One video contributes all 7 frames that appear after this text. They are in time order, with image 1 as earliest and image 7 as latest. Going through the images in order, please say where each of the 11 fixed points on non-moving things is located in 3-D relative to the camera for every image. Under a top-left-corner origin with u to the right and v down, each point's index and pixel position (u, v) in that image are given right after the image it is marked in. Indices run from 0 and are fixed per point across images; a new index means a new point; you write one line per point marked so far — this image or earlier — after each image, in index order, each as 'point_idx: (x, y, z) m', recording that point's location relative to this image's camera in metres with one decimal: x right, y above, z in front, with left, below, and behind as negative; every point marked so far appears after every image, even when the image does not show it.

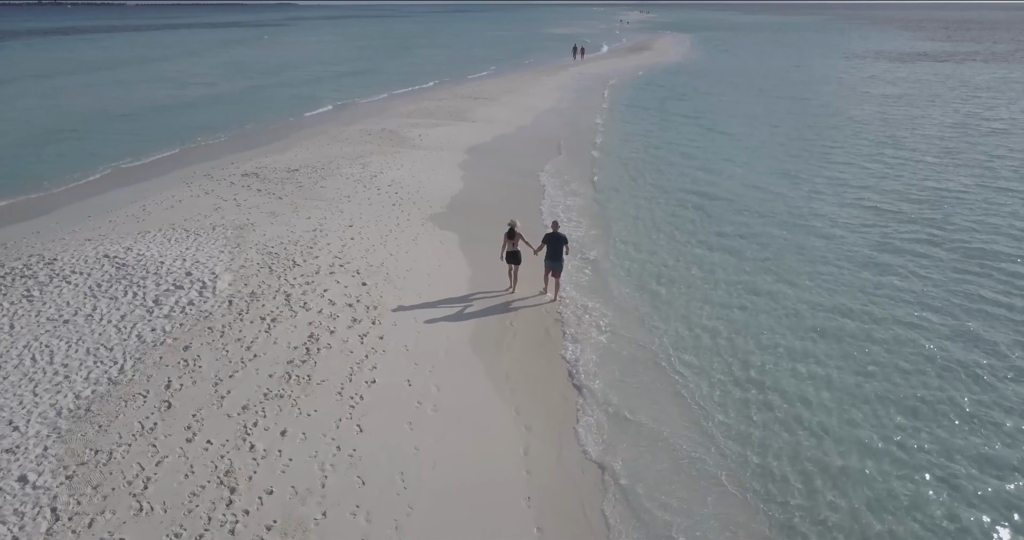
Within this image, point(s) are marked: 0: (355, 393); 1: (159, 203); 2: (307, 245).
0: (-1.7, -1.3, +8.2) m
1: (-7.0, +1.3, +14.9) m
2: (-3.4, +0.4, +12.5) m
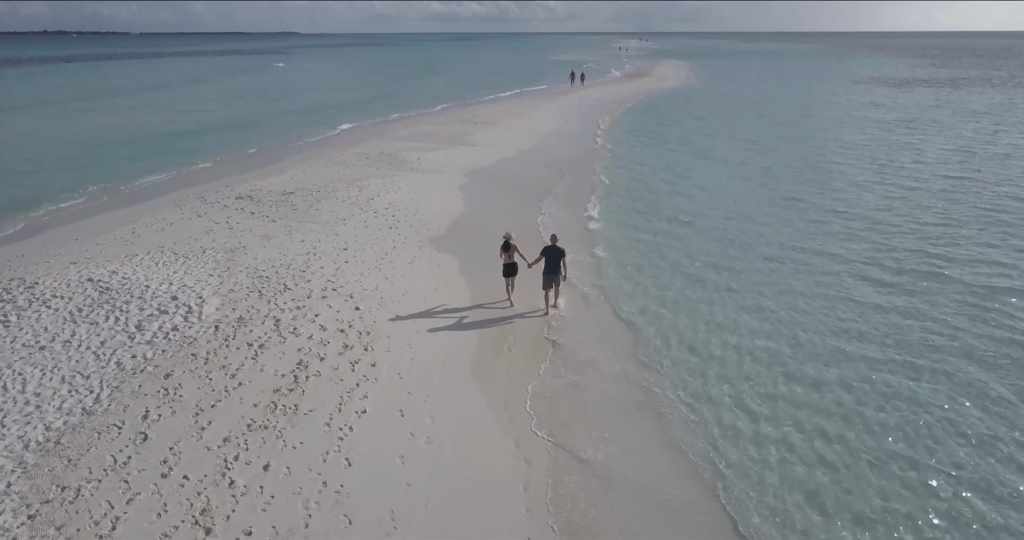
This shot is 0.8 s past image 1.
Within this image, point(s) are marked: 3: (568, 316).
0: (-1.7, -1.6, +7.8) m
1: (-7.0, +0.9, +14.5) m
2: (-3.4, 0.0, +12.1) m
3: (+0.8, -0.6, +11.8) m
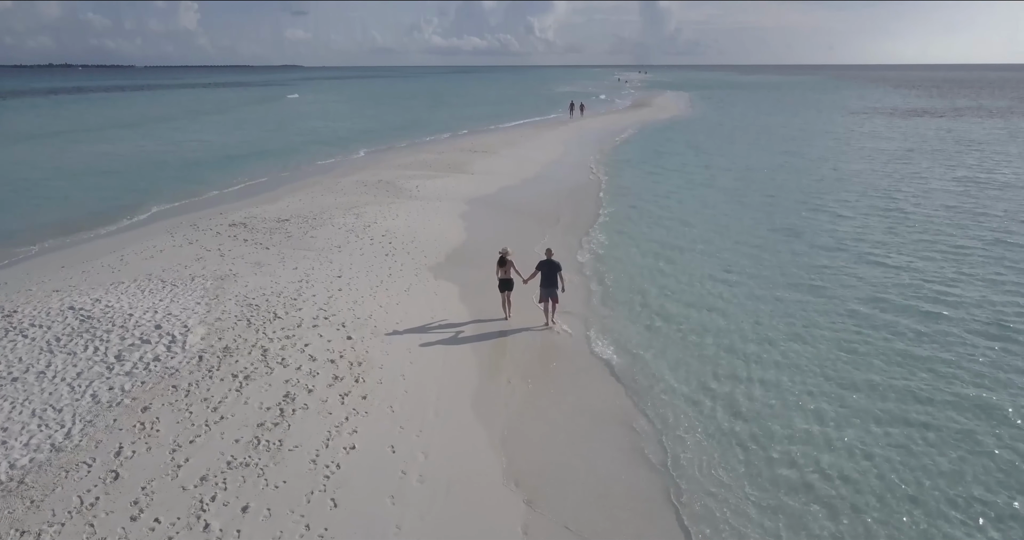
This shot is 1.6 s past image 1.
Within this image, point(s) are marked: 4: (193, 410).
0: (-1.7, -1.8, +7.3) m
1: (-7.0, +0.3, +14.1) m
2: (-3.4, -0.4, +11.6) m
3: (+0.8, -1.0, +11.4) m
4: (-3.3, -1.5, +7.9) m
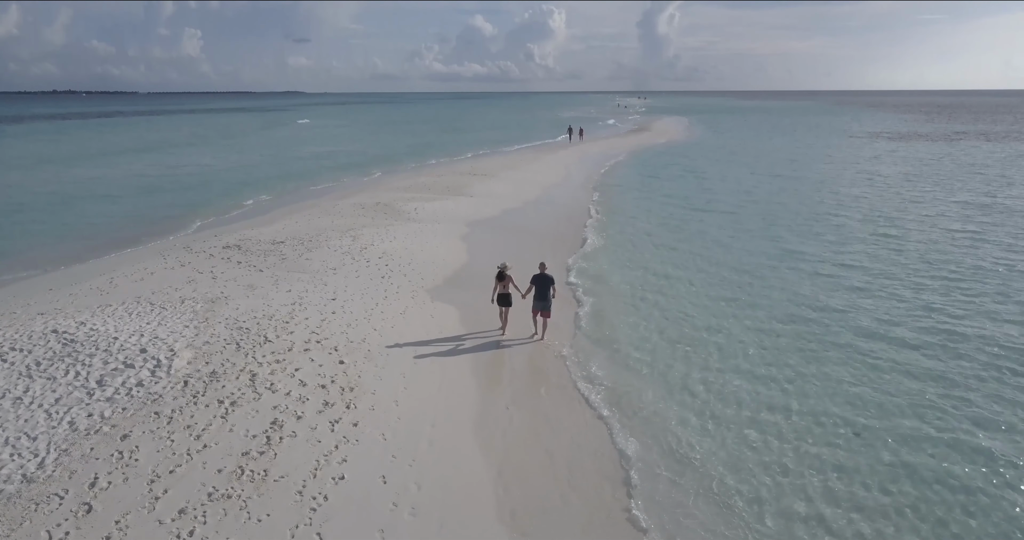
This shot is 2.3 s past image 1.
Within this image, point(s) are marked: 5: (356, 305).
0: (-1.8, -2.0, +6.9) m
1: (-7.0, -0.1, +13.8) m
2: (-3.4, -0.8, +11.3) m
3: (+0.8, -1.3, +11.0) m
4: (-3.4, -1.7, +7.5) m
5: (-2.6, -0.6, +12.5) m
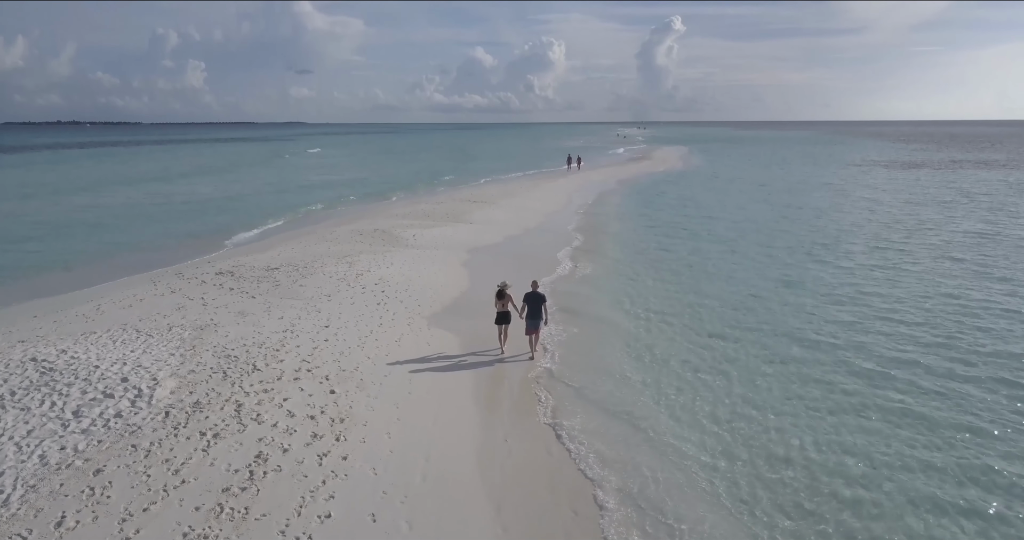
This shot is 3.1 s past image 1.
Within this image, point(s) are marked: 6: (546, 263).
0: (-1.8, -2.2, +6.4) m
1: (-7.1, -0.6, +13.4) m
2: (-3.5, -1.1, +10.9) m
3: (+0.8, -1.7, +10.6) m
4: (-3.4, -1.9, +7.1) m
5: (-2.6, -1.0, +12.1) m
6: (+0.9, +0.1, +19.0) m
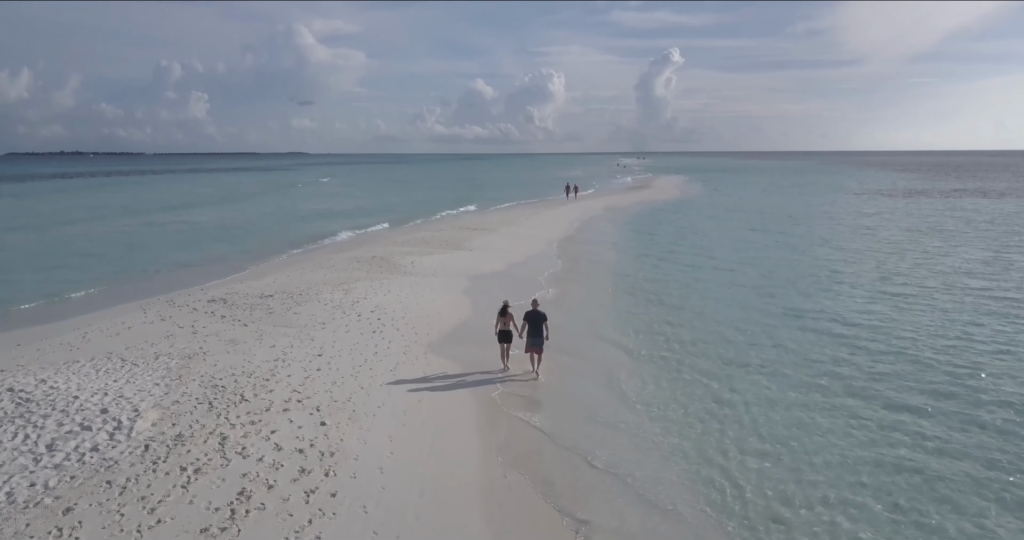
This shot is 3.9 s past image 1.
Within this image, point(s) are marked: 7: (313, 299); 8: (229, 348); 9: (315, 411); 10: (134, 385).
0: (-1.8, -2.4, +6.0) m
1: (-7.1, -1.0, +13.0) m
2: (-3.5, -1.5, +10.4) m
3: (+0.8, -2.0, +10.1) m
4: (-3.4, -2.1, +6.6) m
5: (-2.6, -1.4, +11.7) m
6: (+0.9, -0.5, +18.6) m
7: (-4.2, -0.6, +15.9) m
8: (-4.5, -1.2, +12.0) m
9: (-2.5, -1.7, +9.4) m
10: (-4.9, -1.5, +9.8) m
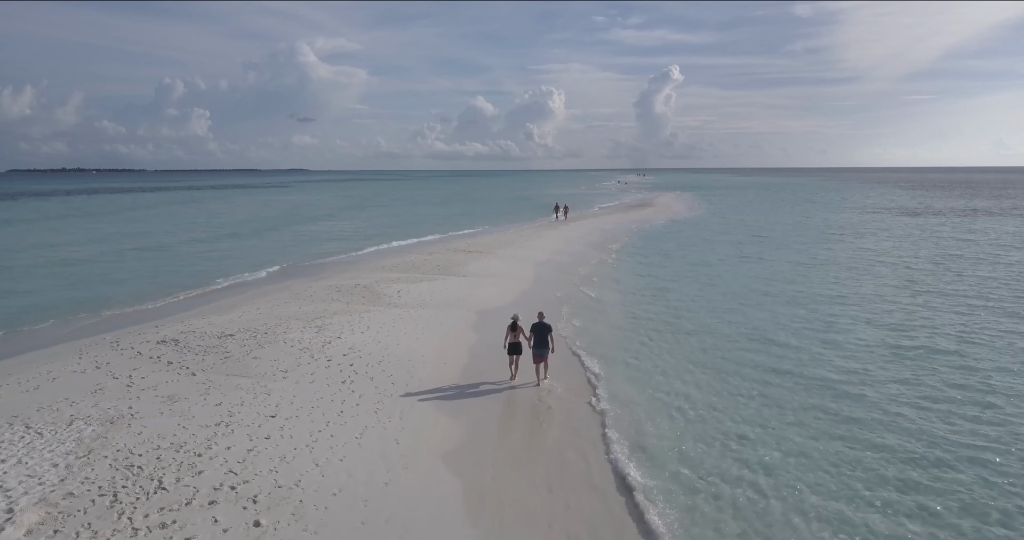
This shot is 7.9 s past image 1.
0: (-1.9, -2.9, +3.9) m
1: (-7.1, -1.6, +11.0) m
2: (-3.6, -2.0, +8.4) m
3: (+0.7, -2.6, +8.0) m
4: (-3.5, -2.6, +4.6) m
5: (-2.7, -2.0, +9.6) m
6: (+0.8, -1.3, +16.6) m
7: (-4.3, -1.3, +13.9) m
8: (-4.6, -1.8, +10.0) m
9: (-2.5, -2.3, +7.3) m
10: (-5.0, -2.0, +7.8) m
